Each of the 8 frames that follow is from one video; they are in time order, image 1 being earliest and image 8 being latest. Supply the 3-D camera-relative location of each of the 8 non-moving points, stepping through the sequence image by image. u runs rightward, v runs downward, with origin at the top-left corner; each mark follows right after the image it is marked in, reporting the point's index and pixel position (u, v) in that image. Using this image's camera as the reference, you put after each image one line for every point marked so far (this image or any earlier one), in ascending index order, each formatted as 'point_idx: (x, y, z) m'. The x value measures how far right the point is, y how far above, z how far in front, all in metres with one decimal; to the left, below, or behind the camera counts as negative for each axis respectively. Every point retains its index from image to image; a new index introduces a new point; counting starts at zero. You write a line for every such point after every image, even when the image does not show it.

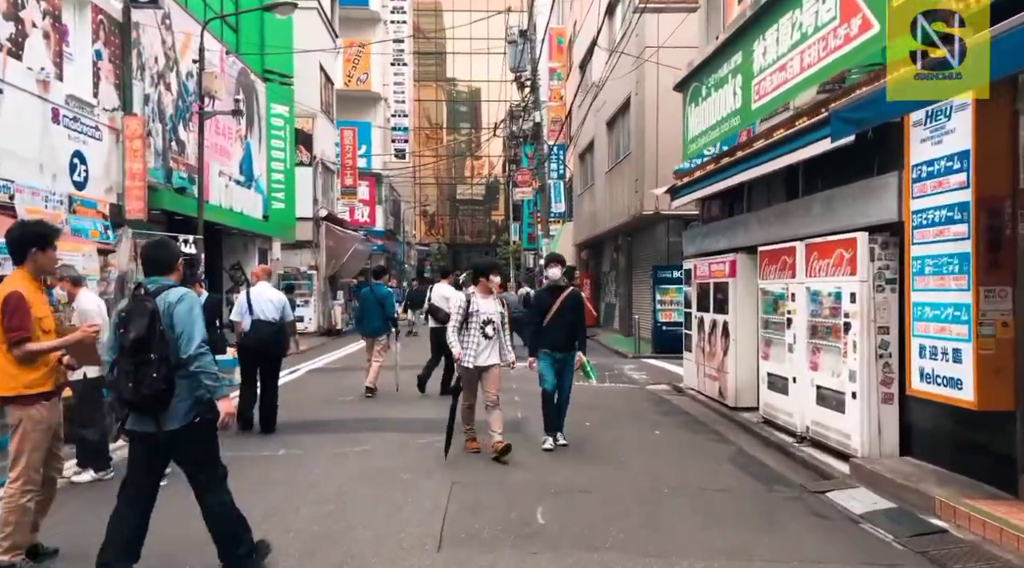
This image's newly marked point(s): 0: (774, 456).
0: (+2.4, -1.6, +8.0) m
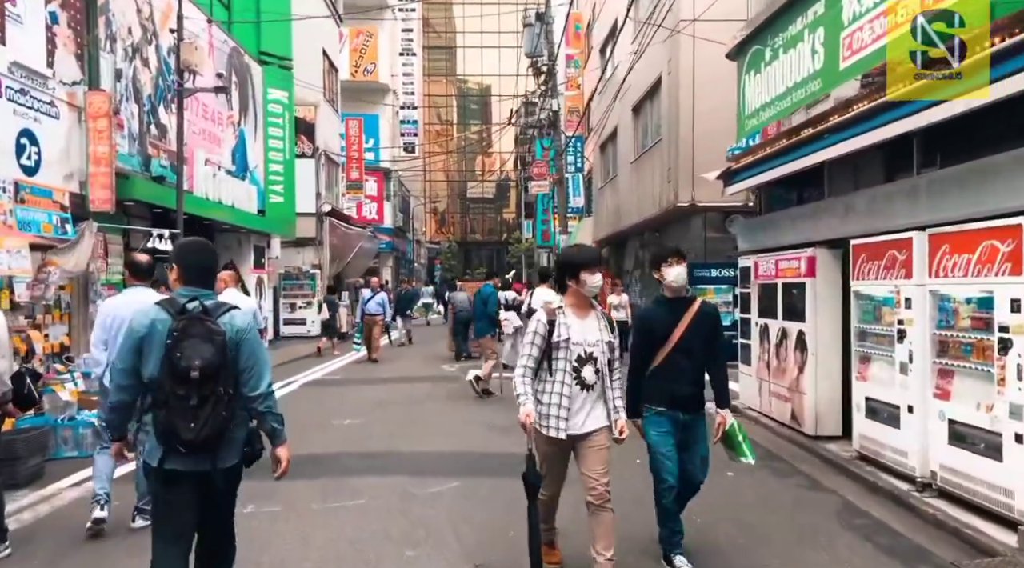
0: (+2.7, -1.6, +6.1) m
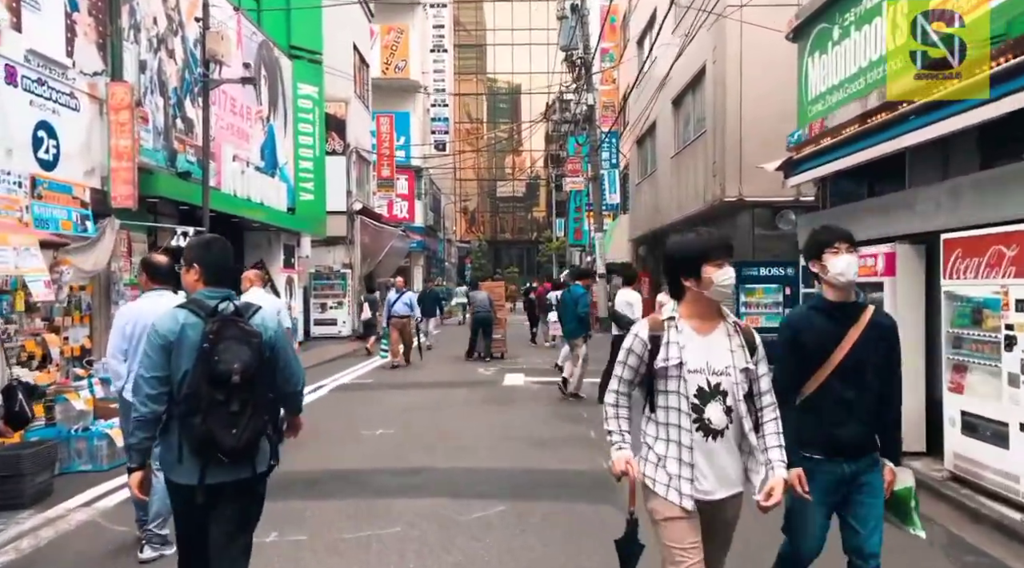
0: (+3.1, -1.6, +5.3) m
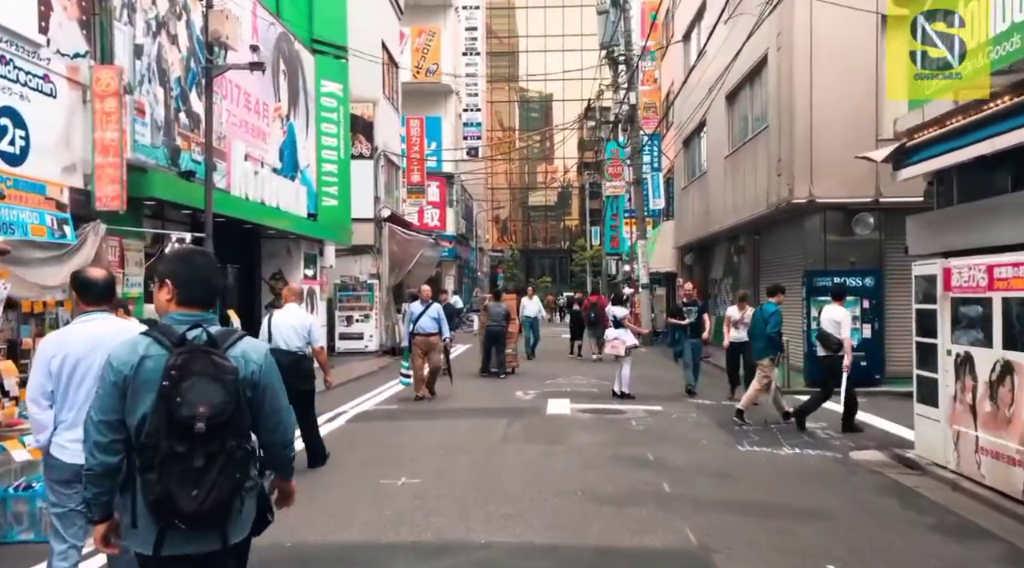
0: (+3.4, -1.7, +3.4) m
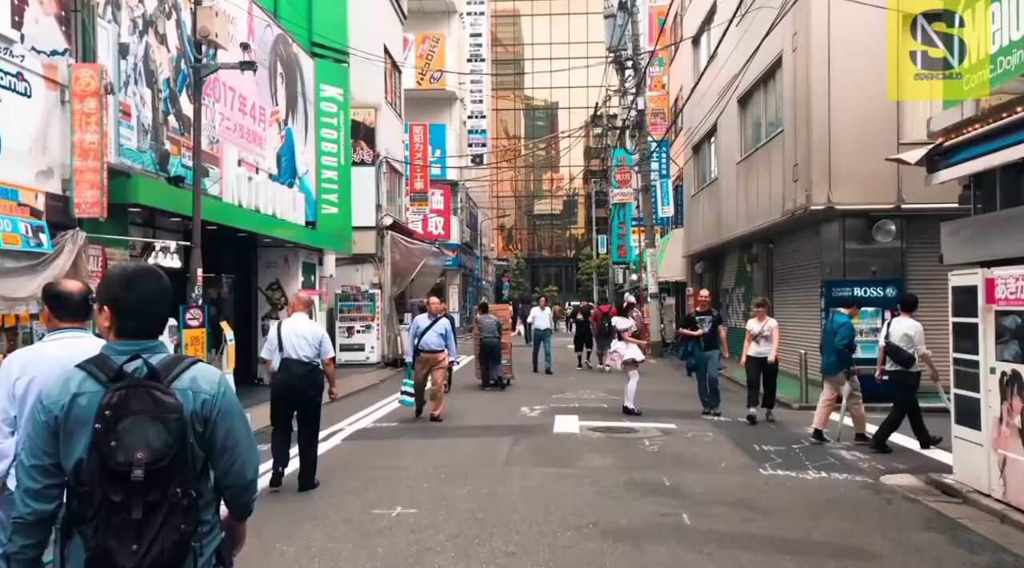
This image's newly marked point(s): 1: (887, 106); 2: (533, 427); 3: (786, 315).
0: (+3.4, -1.8, +2.8) m
1: (+6.3, +3.0, +14.5) m
2: (+0.3, -1.9, +11.5) m
3: (+5.8, -0.7, +18.1) m
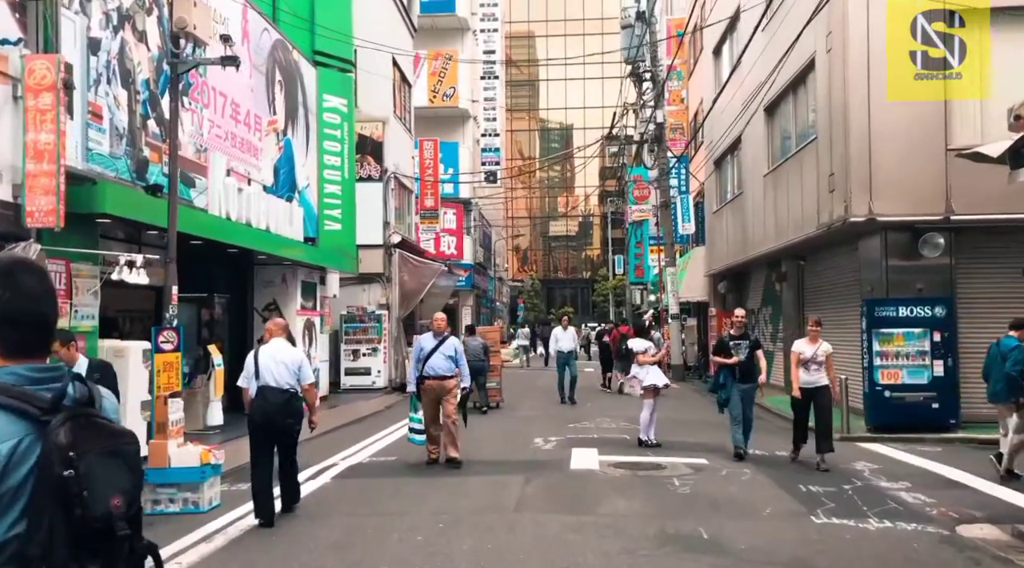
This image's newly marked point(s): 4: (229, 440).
0: (+3.4, -1.8, +1.5) m
1: (+6.5, +2.7, +13.3) m
2: (+0.4, -2.1, +10.3) m
3: (+6.1, -1.0, +16.8) m
4: (-4.1, -2.2, +12.4) m
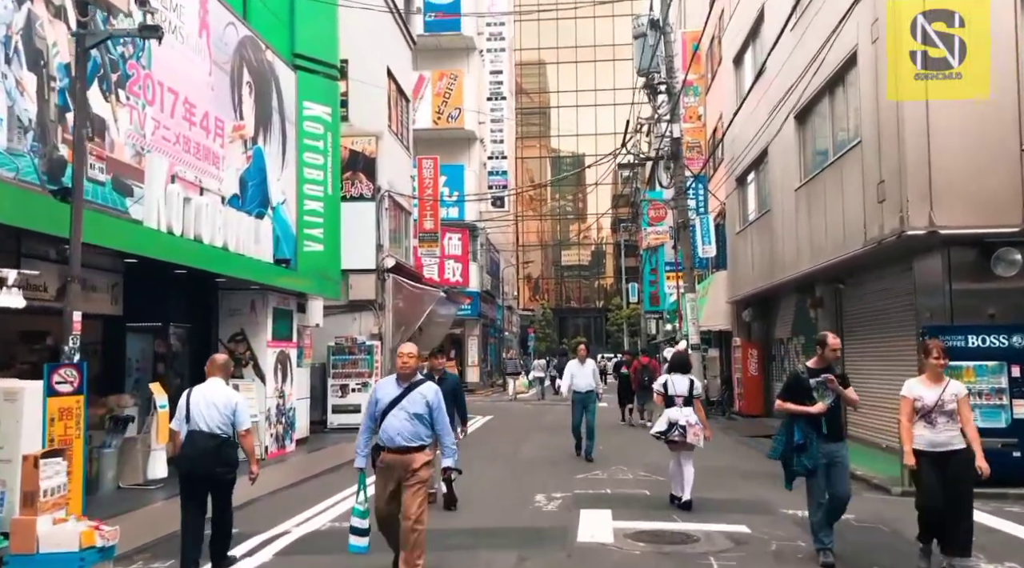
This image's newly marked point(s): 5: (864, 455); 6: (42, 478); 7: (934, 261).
0: (+3.2, -1.7, -0.5) m
1: (+6.5, +2.4, +11.4) m
2: (+0.3, -2.4, +8.2) m
3: (+6.1, -1.5, +14.7) m
4: (-4.1, -2.6, +10.4) m
5: (+5.9, -2.9, +14.4) m
6: (-3.4, -1.4, +6.2) m
7: (+5.8, +0.3, +11.8) m
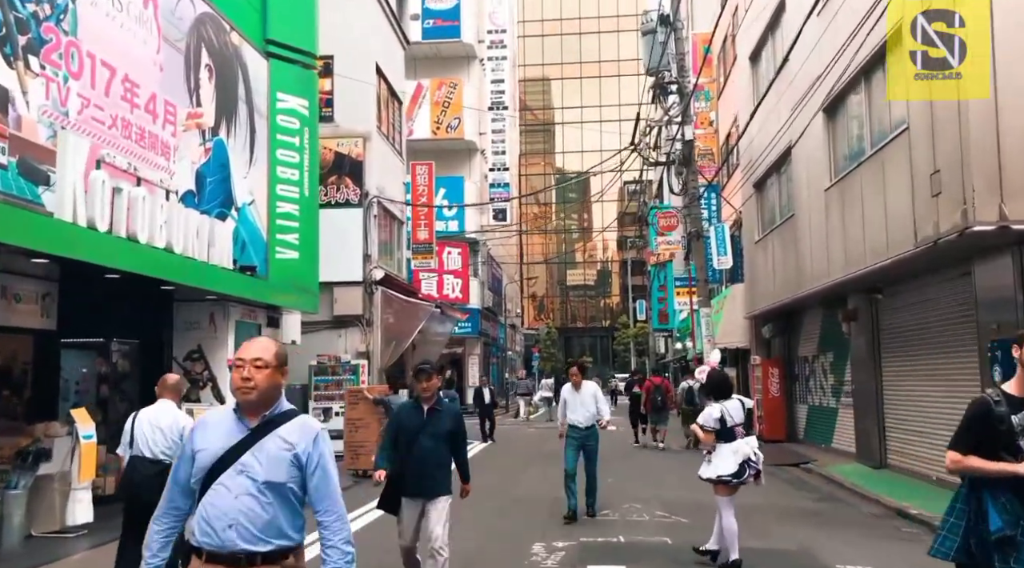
0: (+3.0, -1.5, -2.3) m
1: (+6.4, +2.3, +9.6) m
2: (+0.3, -2.4, +6.4) m
3: (+6.1, -1.6, +12.9) m
4: (-4.2, -2.6, +8.6) m
5: (+5.9, -3.0, +12.5) m
6: (-3.5, -1.4, +4.4) m
7: (+5.7, +0.2, +10.1) m
